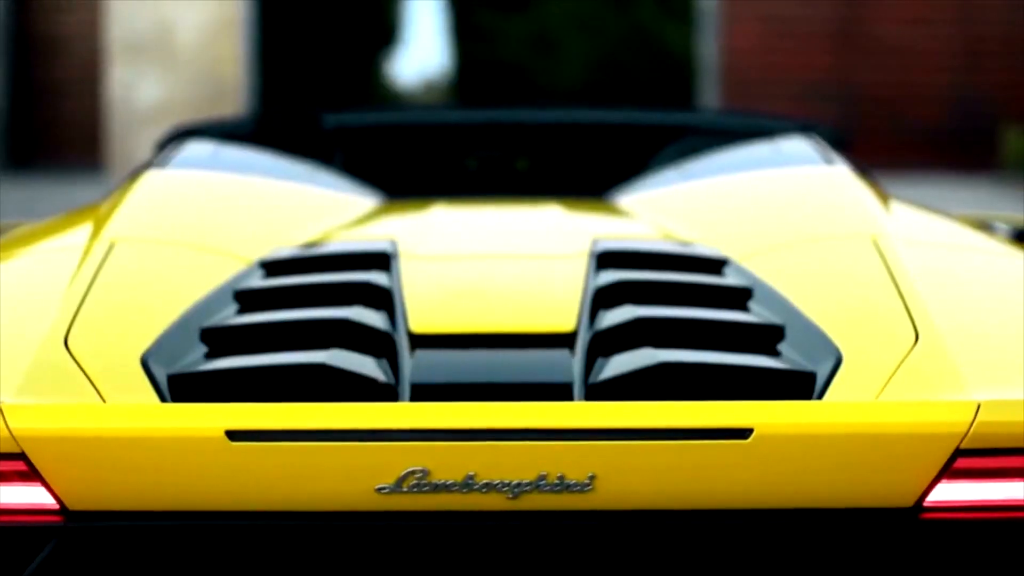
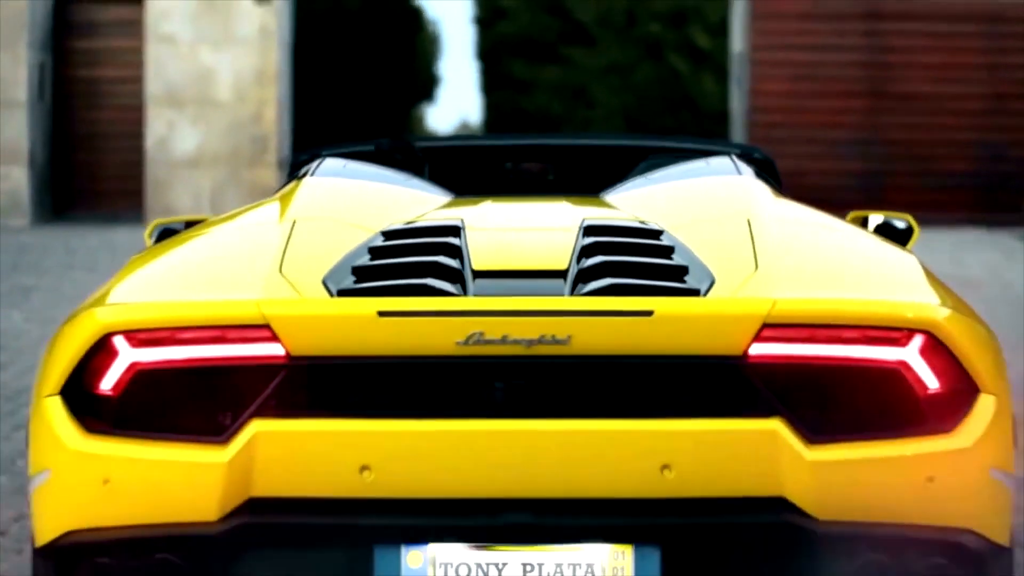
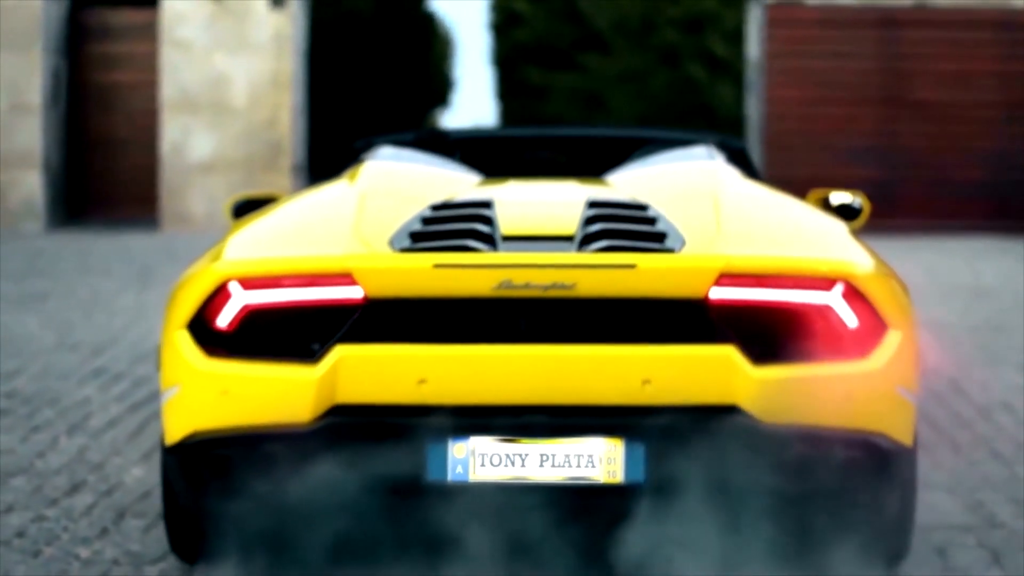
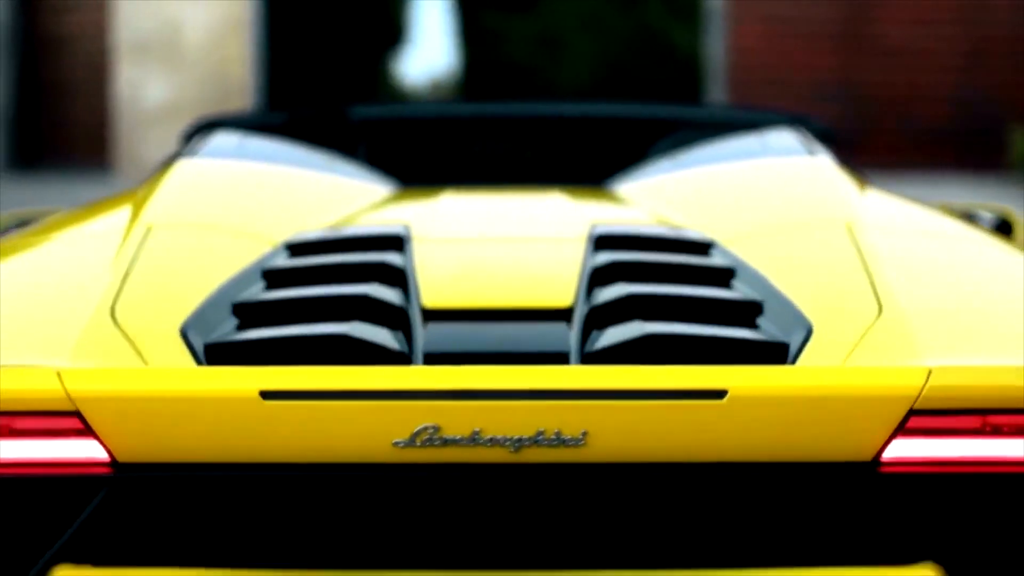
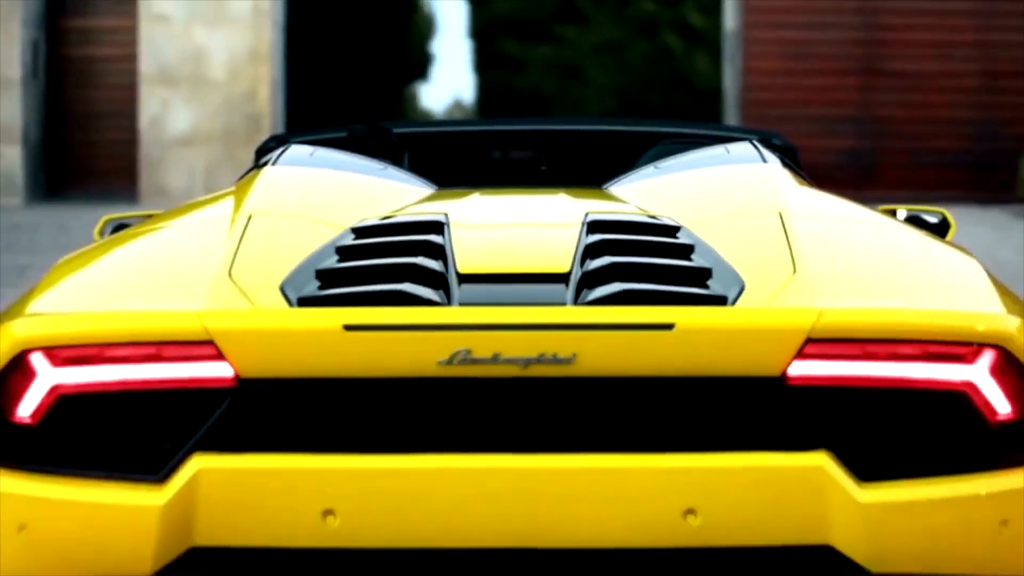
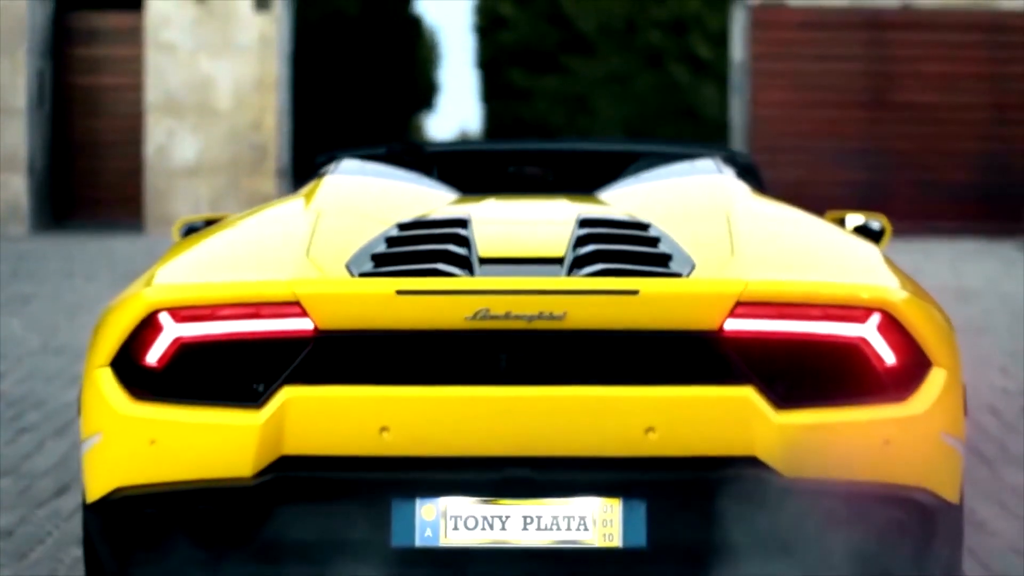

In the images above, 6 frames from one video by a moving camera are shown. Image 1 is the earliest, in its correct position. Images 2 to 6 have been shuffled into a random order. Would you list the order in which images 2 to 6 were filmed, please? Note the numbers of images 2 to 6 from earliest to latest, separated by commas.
4, 5, 2, 6, 3
